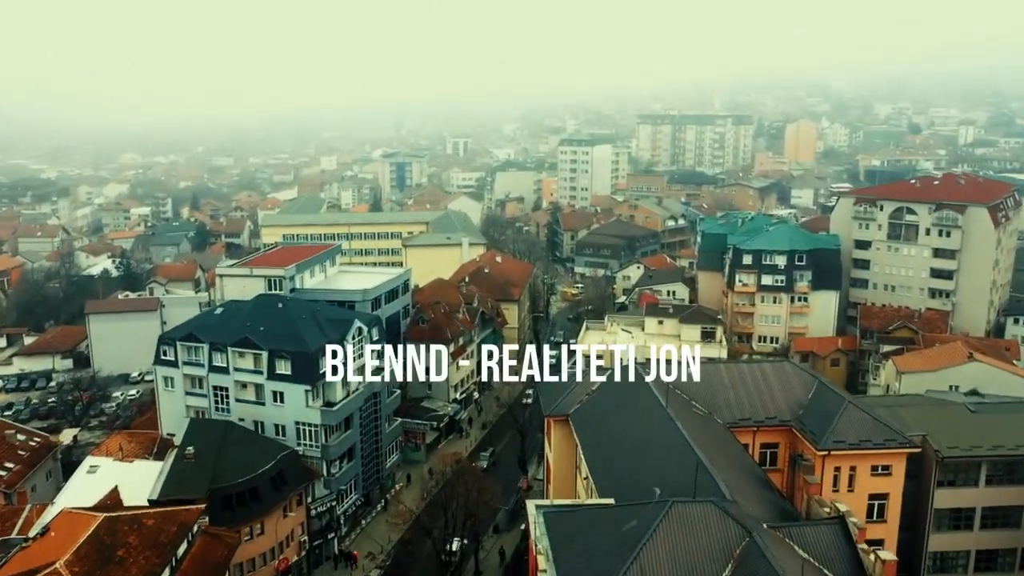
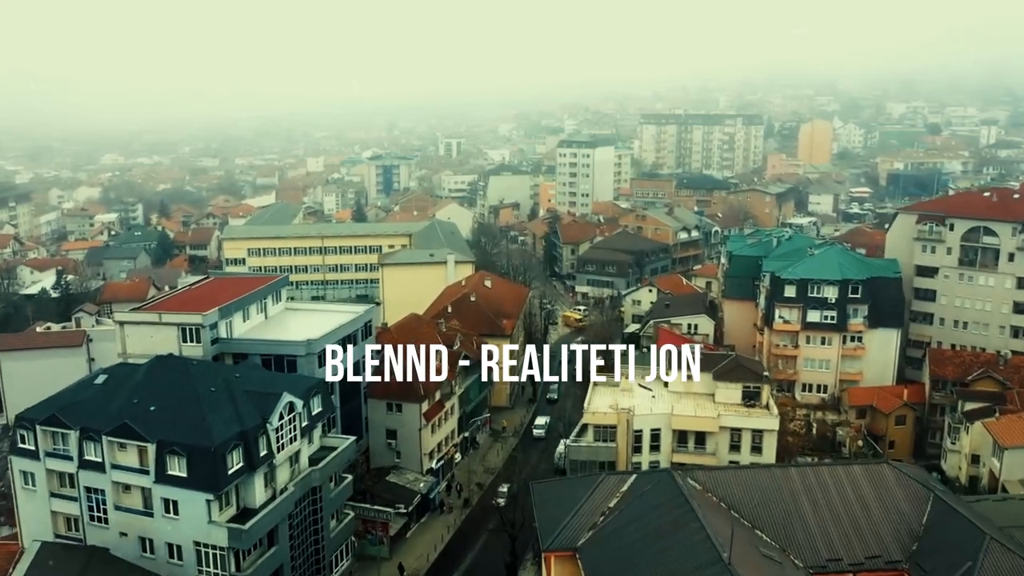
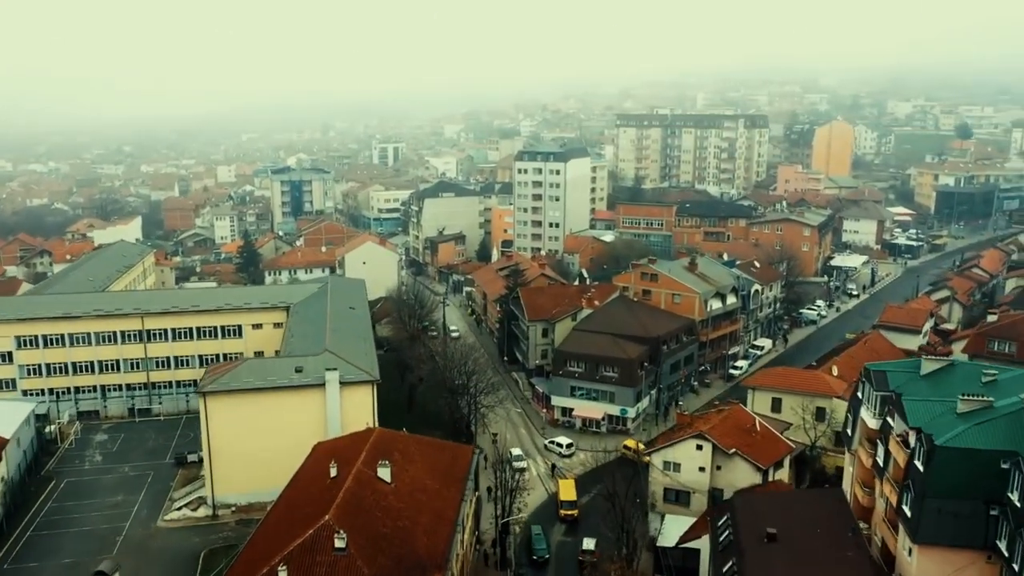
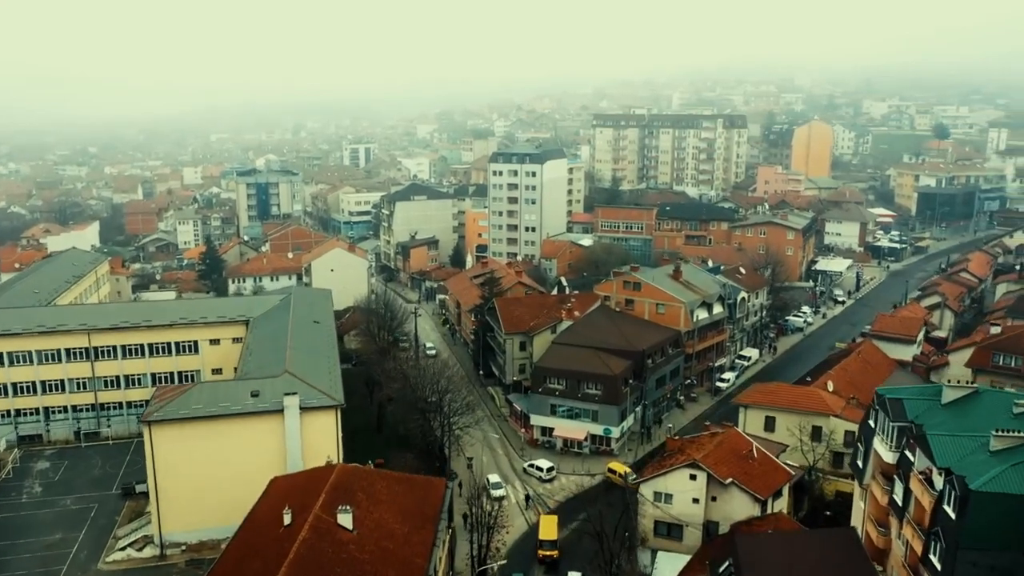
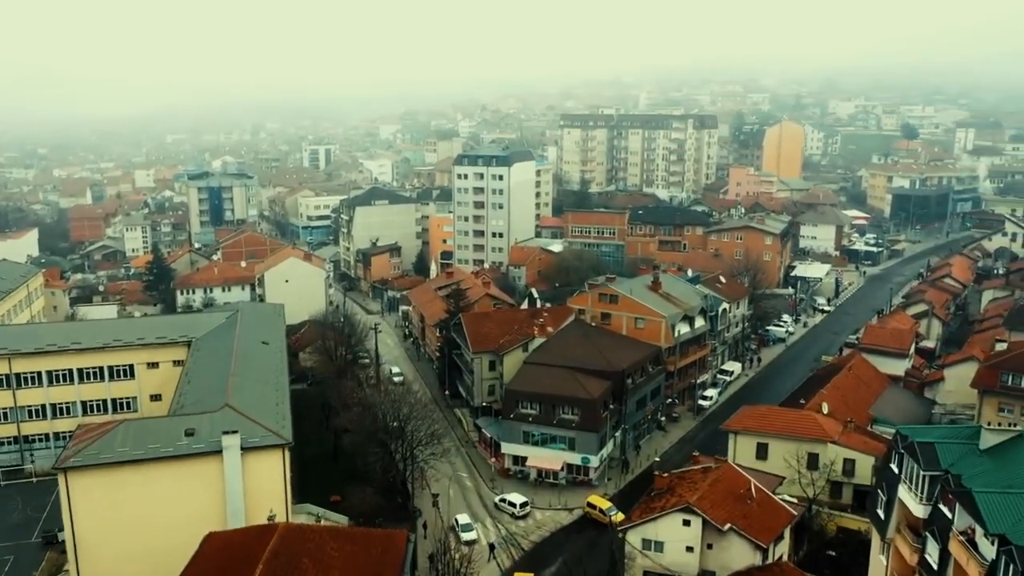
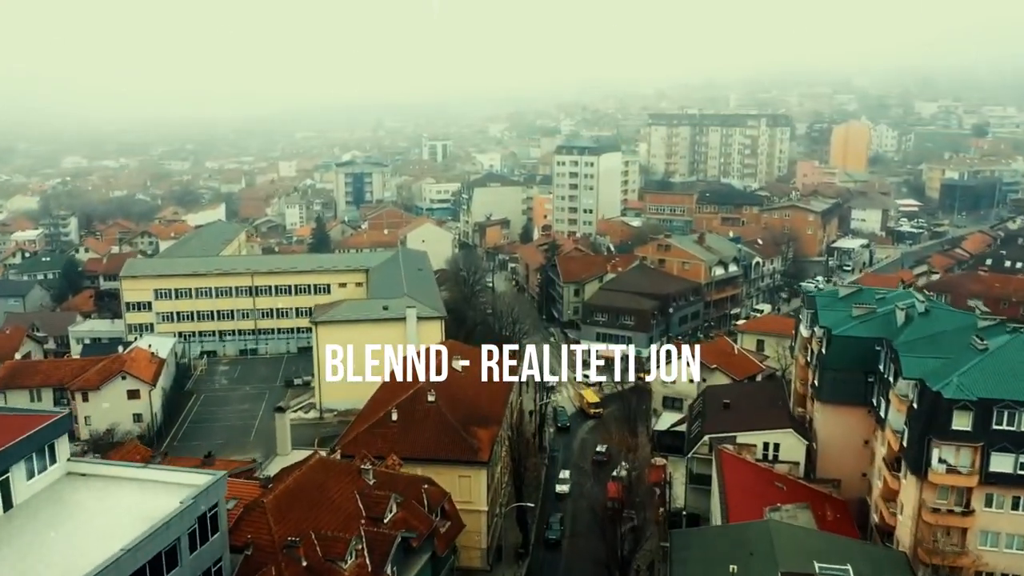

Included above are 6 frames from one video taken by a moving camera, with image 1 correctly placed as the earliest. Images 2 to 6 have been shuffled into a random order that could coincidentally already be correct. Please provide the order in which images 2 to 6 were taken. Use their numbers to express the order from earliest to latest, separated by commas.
2, 6, 3, 4, 5
